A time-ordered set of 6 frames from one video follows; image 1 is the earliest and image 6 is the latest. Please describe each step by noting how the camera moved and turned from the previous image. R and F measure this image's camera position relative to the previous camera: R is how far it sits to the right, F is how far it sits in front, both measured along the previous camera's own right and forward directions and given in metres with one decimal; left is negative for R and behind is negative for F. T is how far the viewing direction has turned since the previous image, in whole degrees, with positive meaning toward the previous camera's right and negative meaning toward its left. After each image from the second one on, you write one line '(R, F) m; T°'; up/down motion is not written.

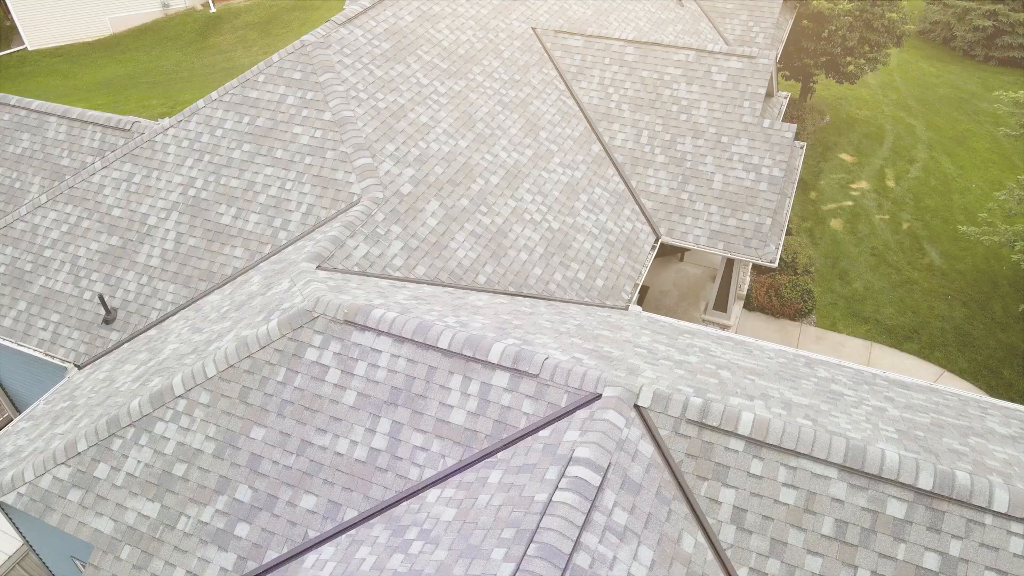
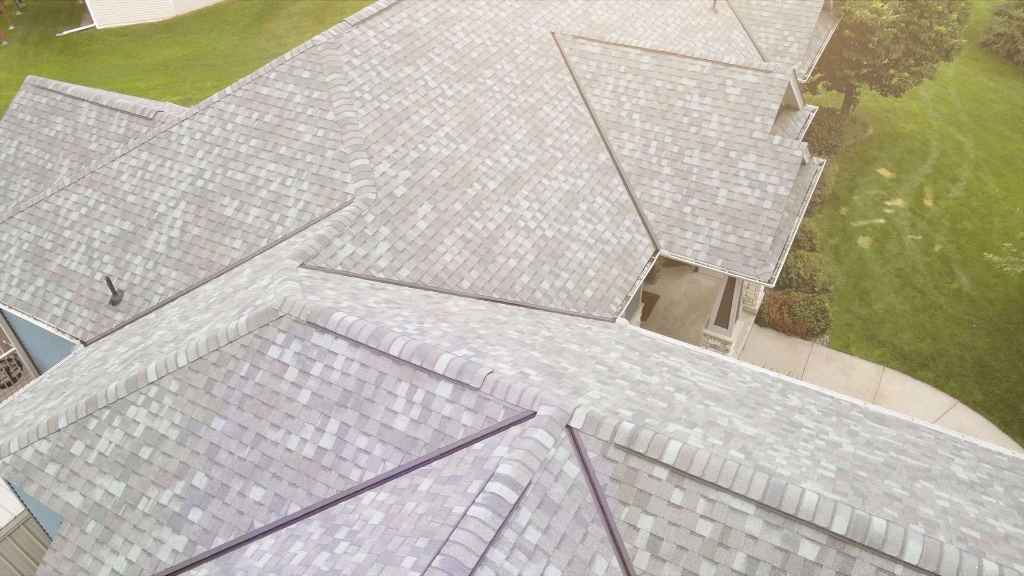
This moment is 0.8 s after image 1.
(+1.4, -0.1) m; -4°
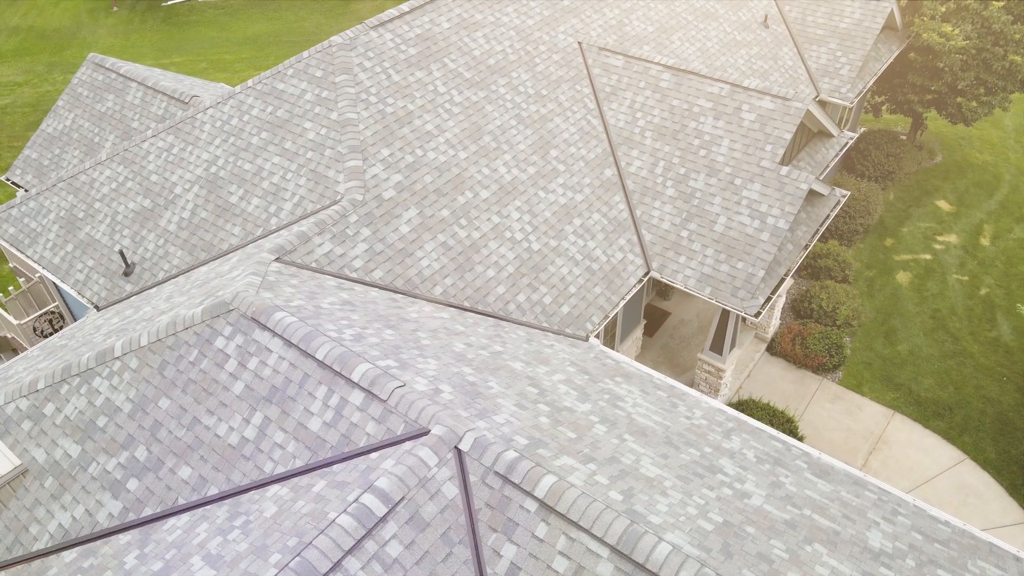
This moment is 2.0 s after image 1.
(+2.3, -0.2) m; -6°
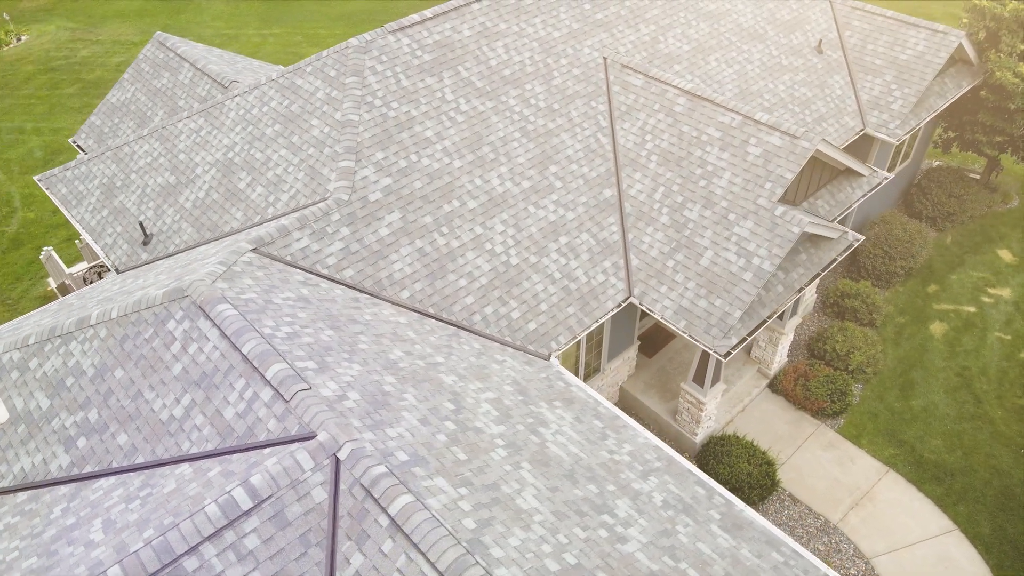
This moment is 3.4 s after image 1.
(+2.7, -0.2) m; -7°
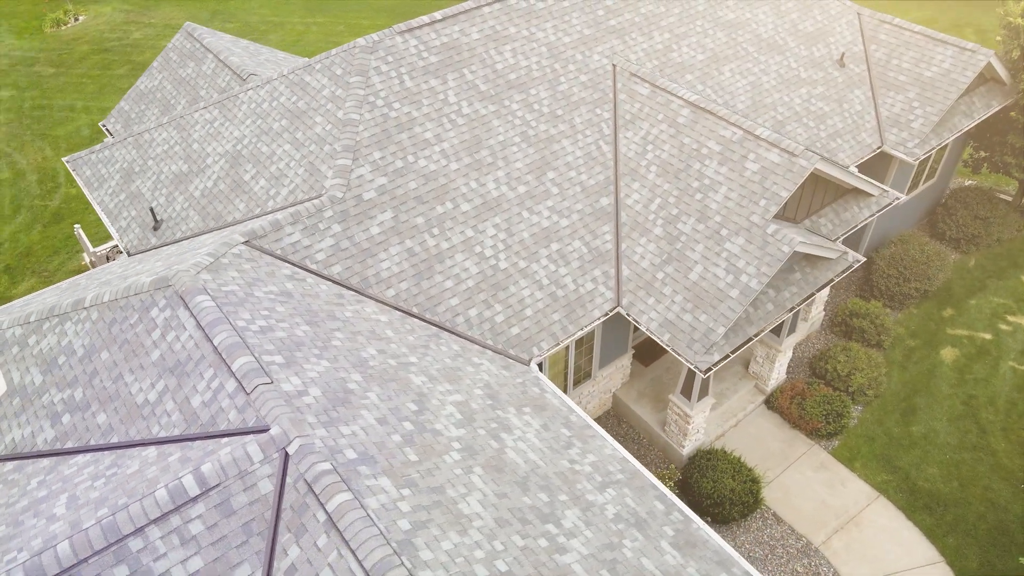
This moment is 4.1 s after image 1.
(+1.3, -0.2) m; -3°
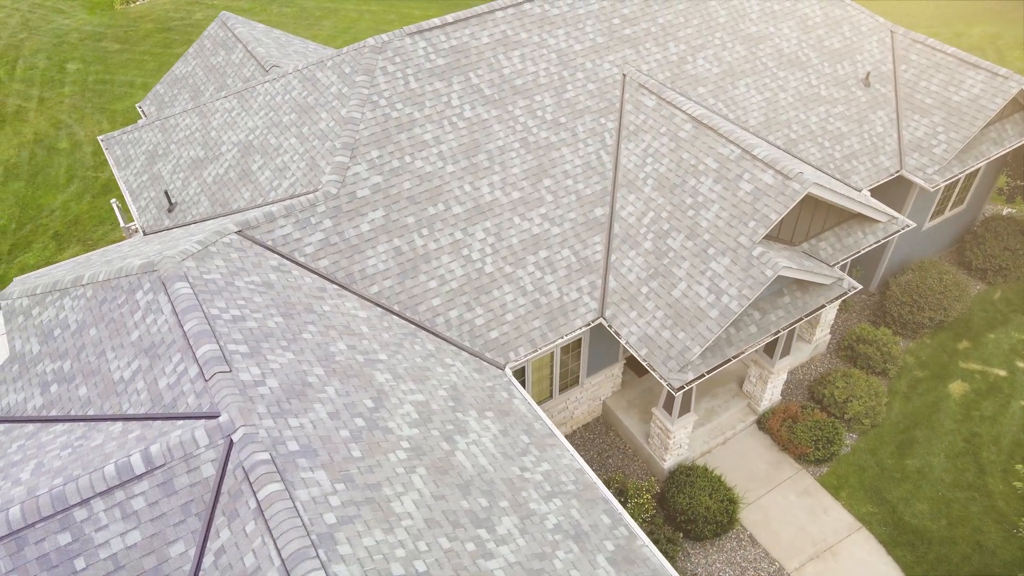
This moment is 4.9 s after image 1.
(+1.6, -0.2) m; -4°
